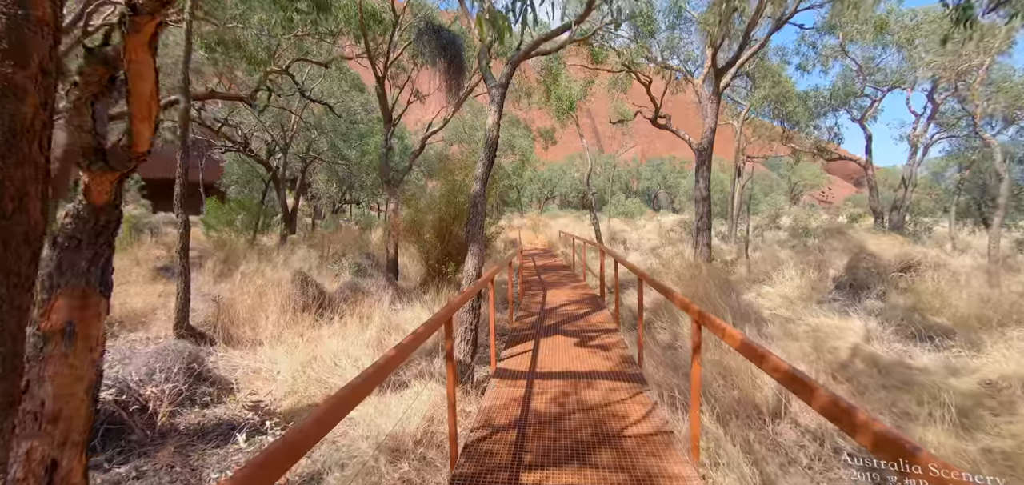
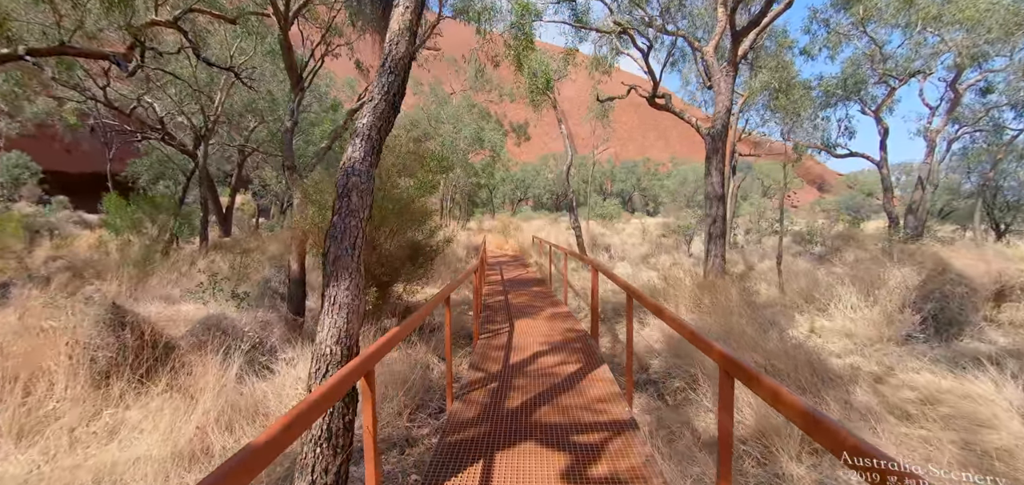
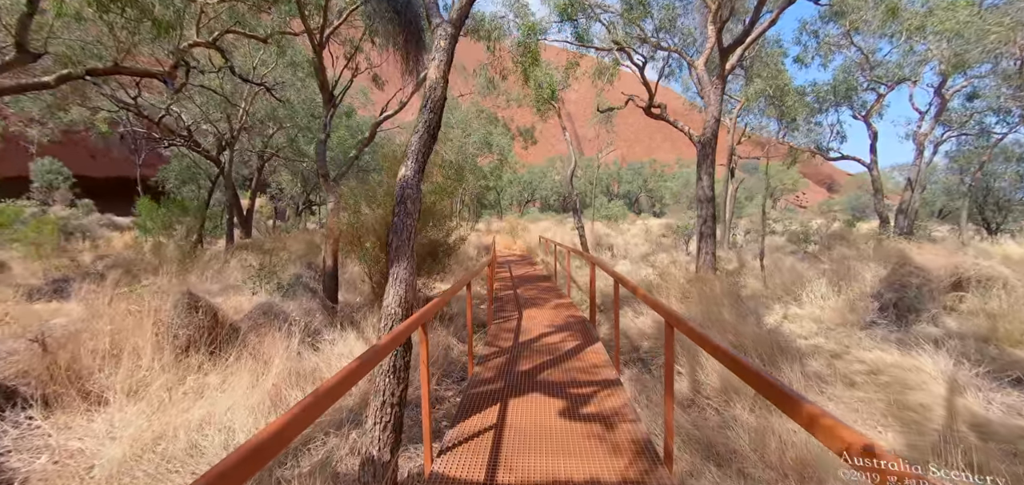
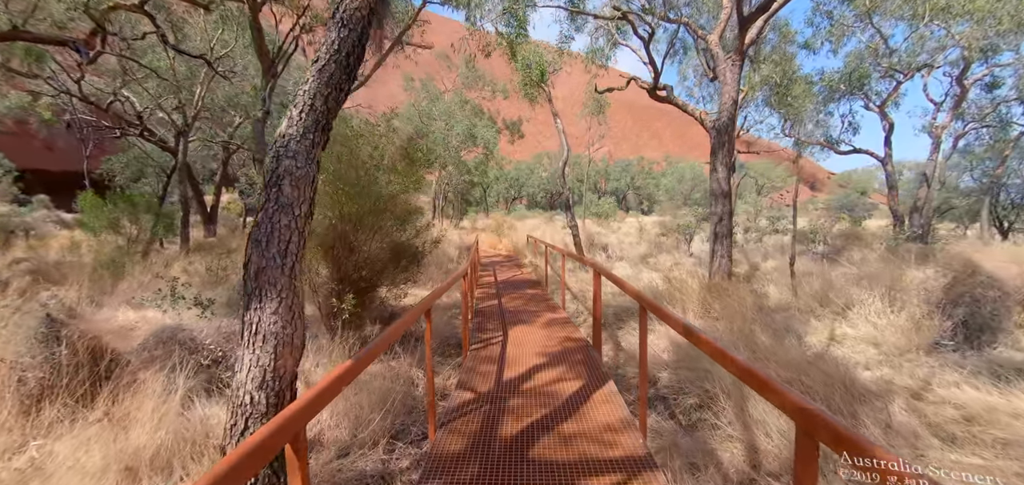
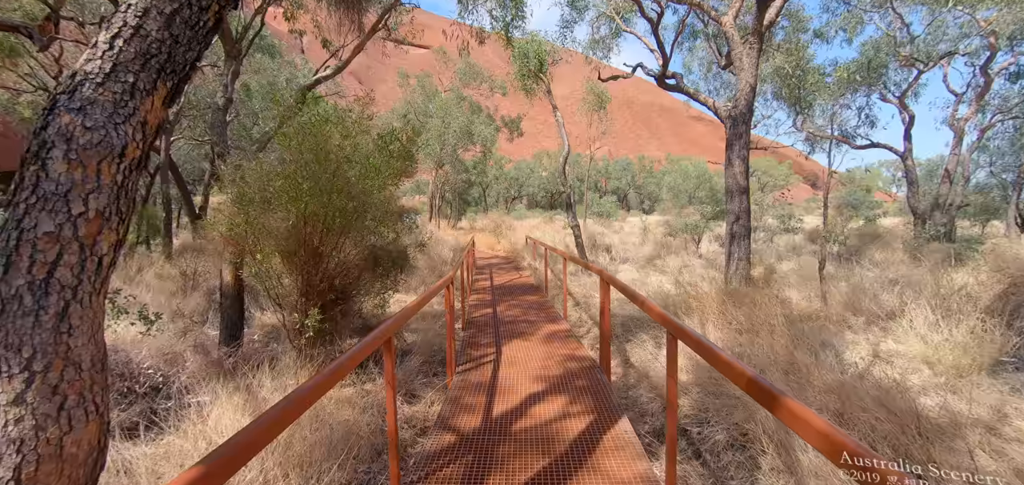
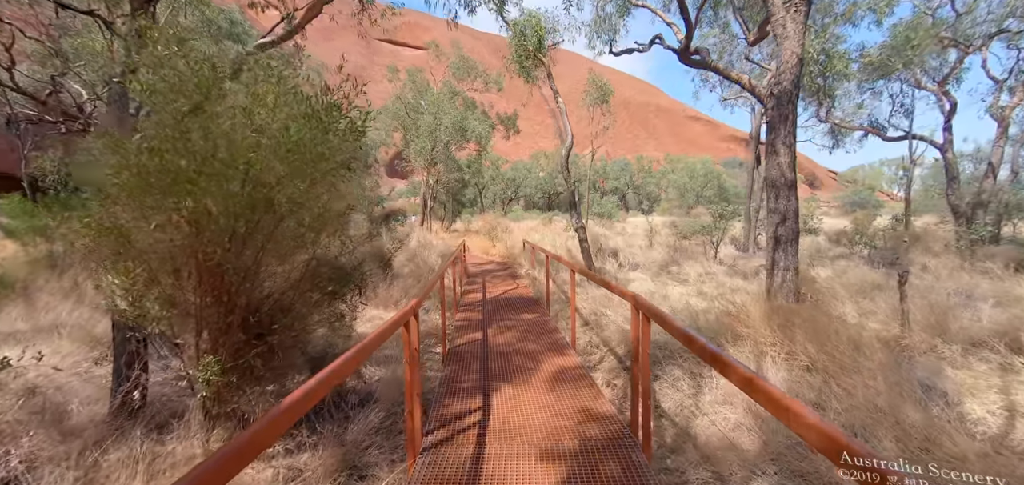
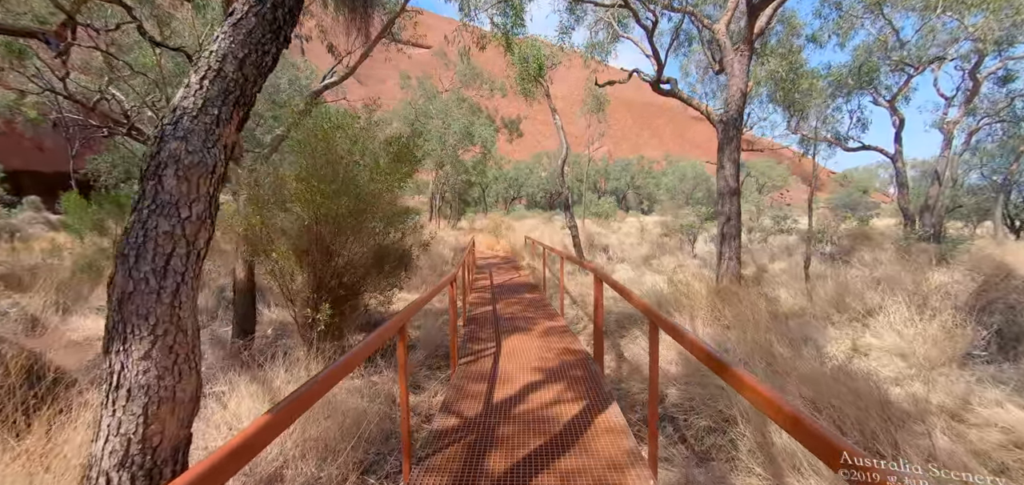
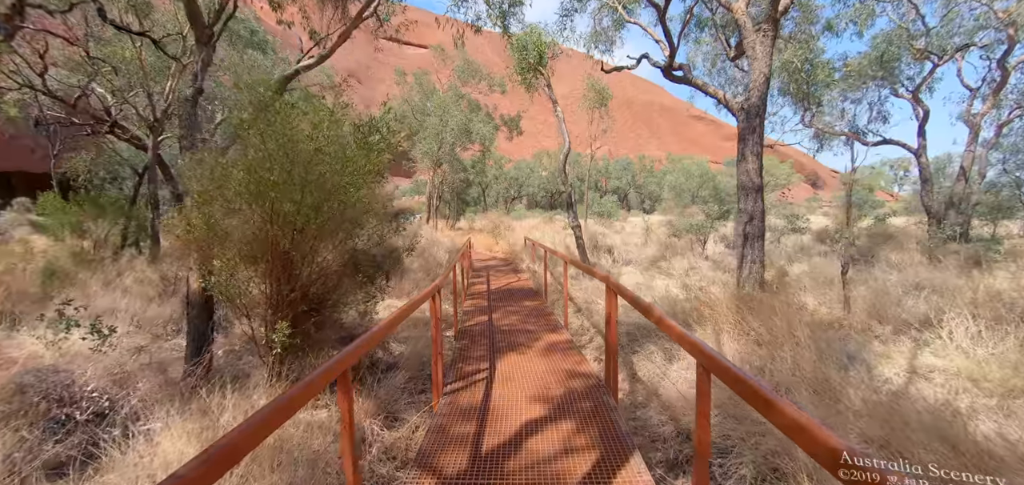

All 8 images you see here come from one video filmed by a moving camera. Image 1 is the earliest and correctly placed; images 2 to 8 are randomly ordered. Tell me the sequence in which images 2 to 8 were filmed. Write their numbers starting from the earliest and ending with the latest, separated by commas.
3, 2, 4, 7, 5, 8, 6
